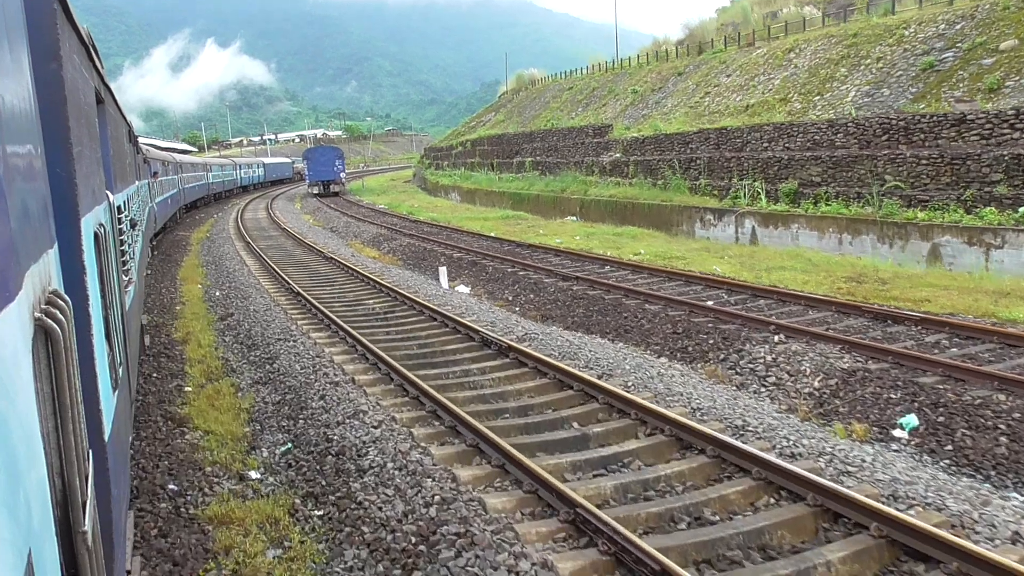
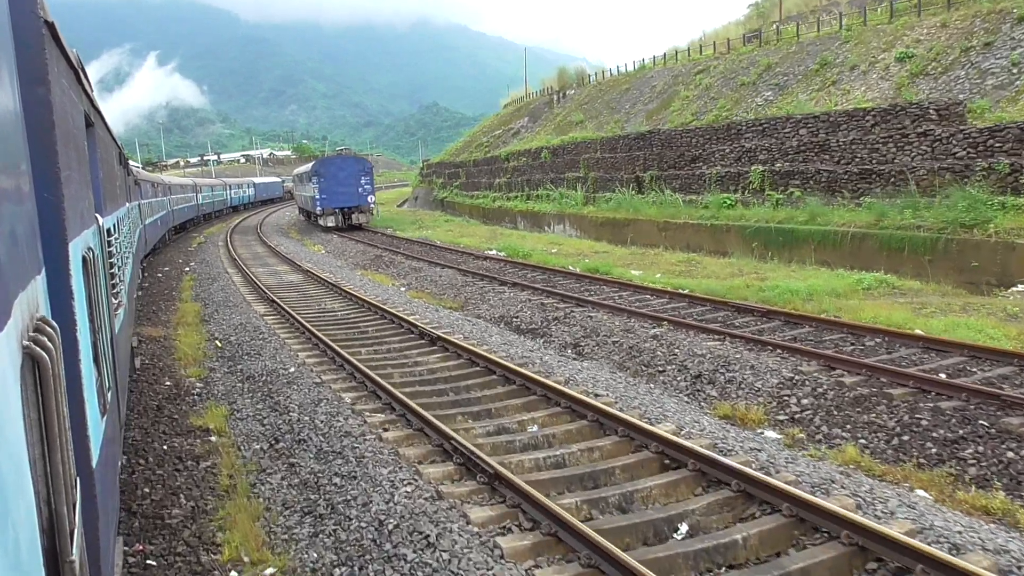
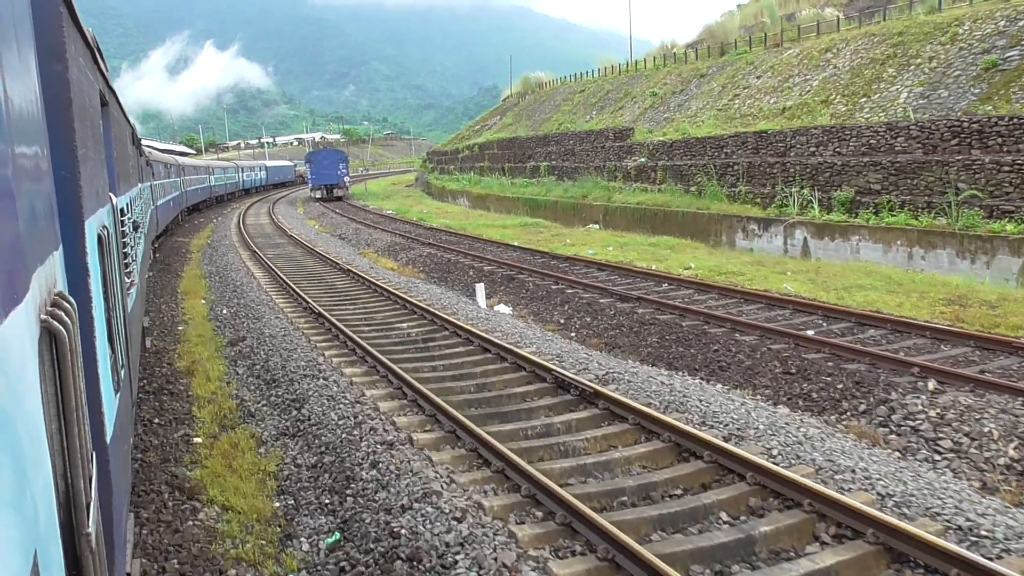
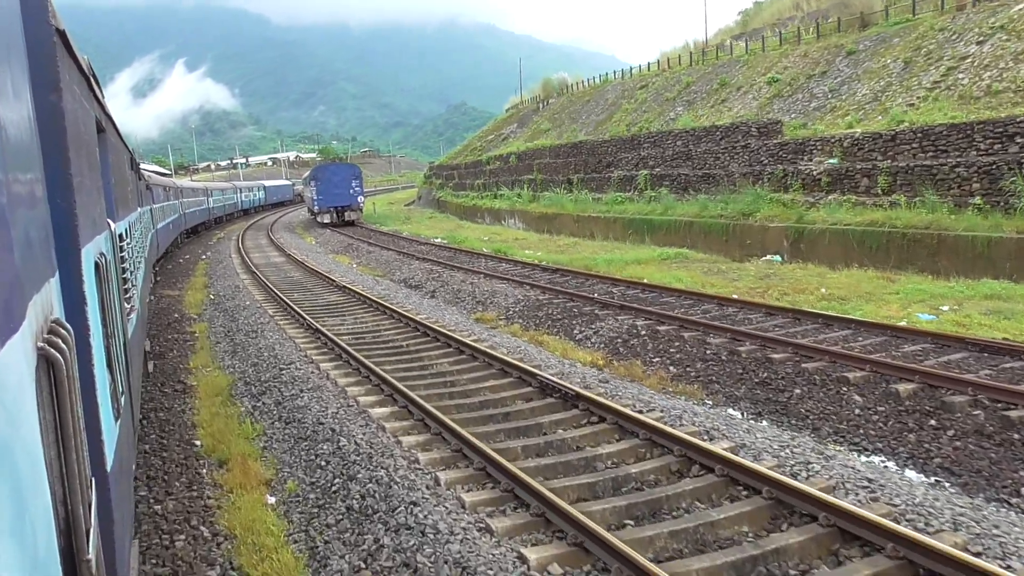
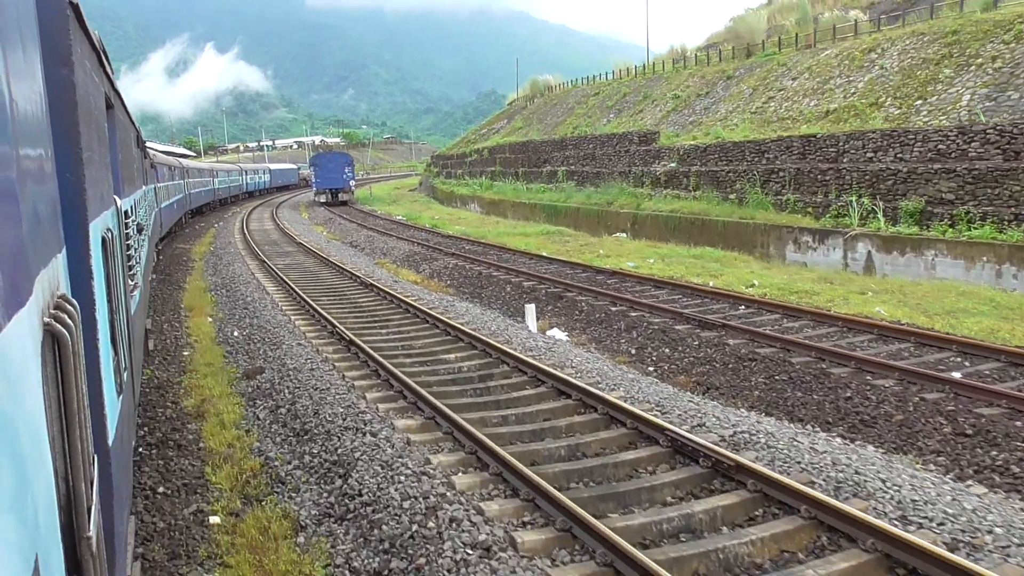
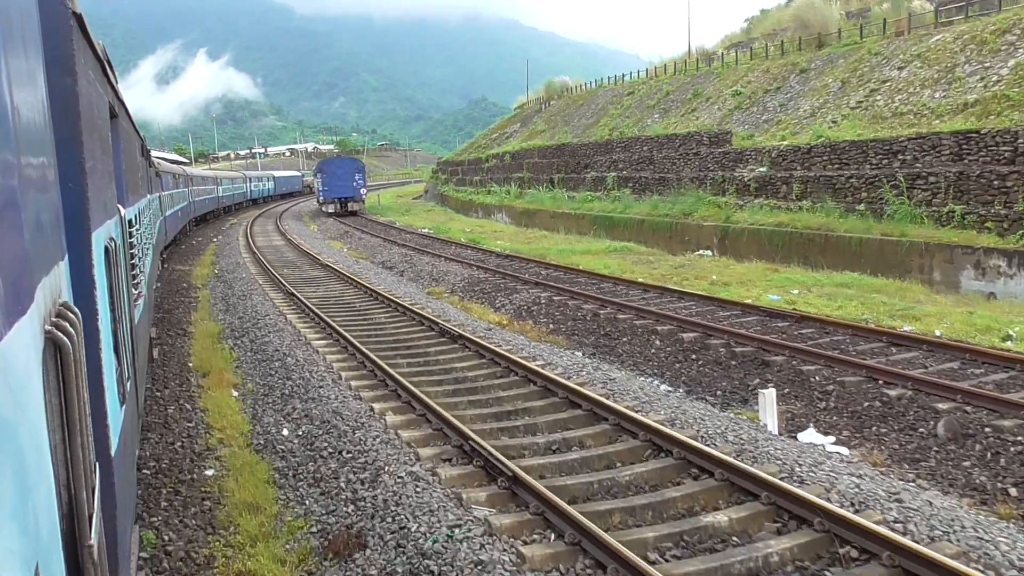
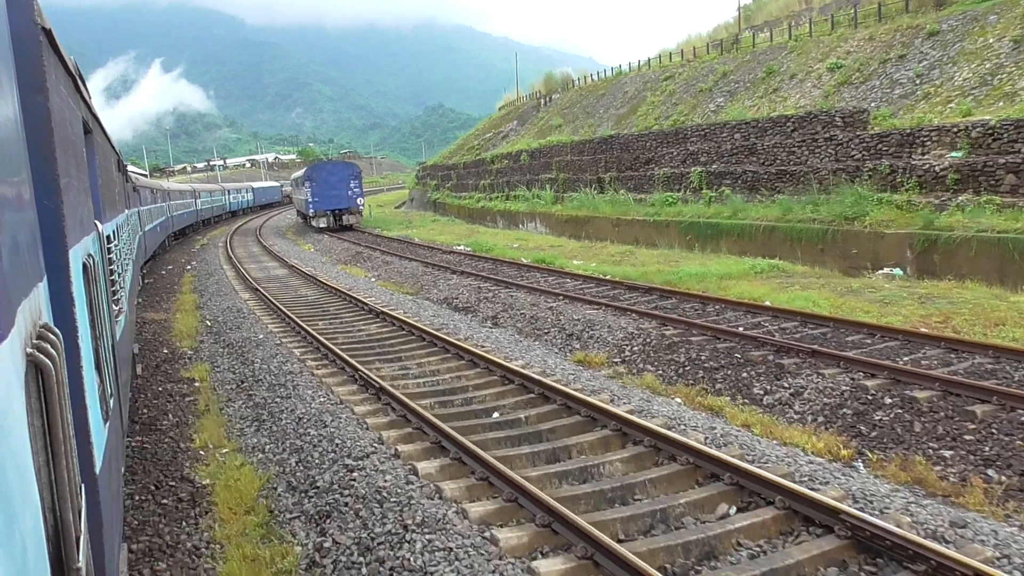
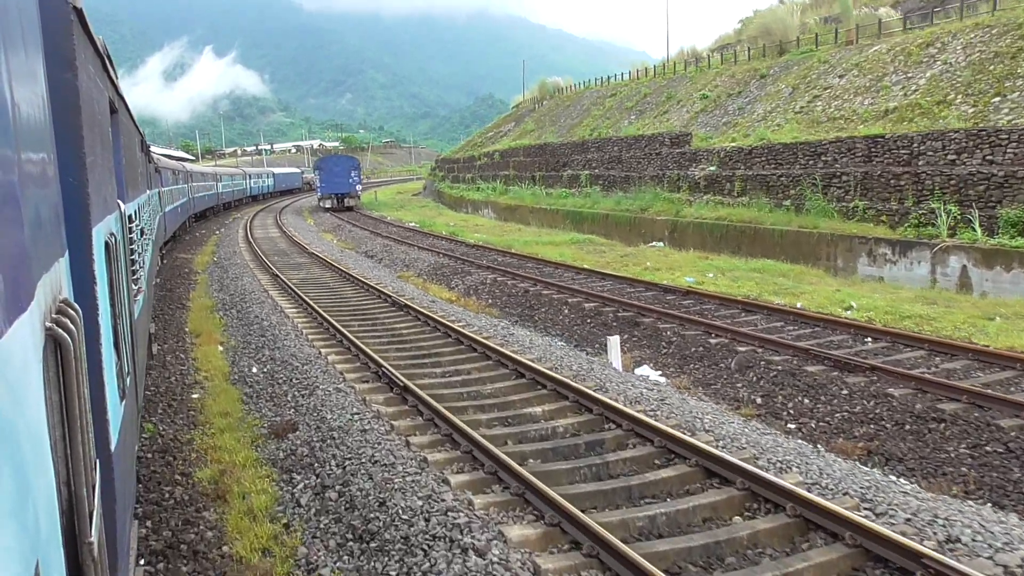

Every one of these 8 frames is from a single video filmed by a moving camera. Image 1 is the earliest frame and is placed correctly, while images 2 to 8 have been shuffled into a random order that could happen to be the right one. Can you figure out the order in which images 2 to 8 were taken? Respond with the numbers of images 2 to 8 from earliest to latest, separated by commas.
3, 5, 8, 6, 4, 7, 2
